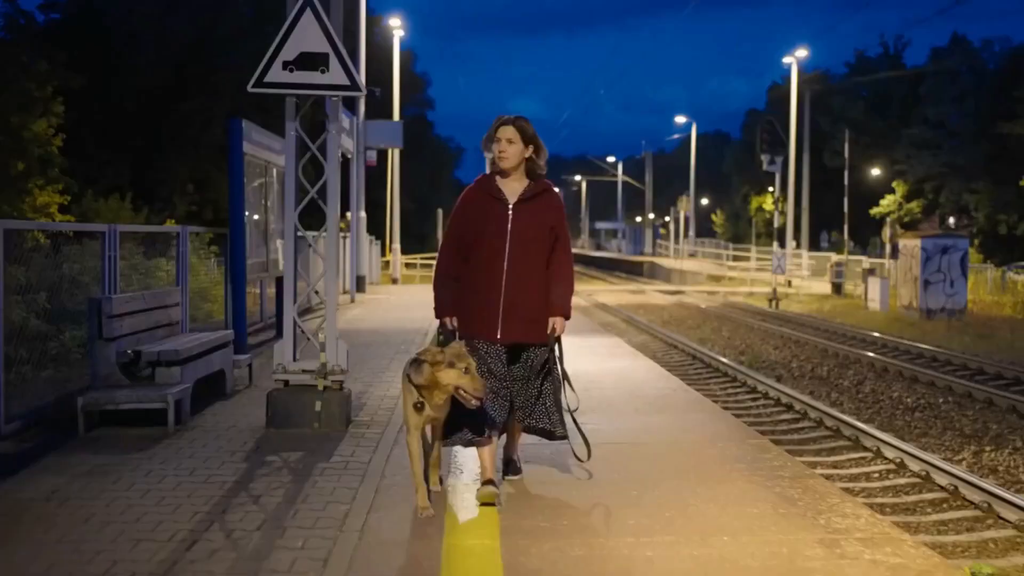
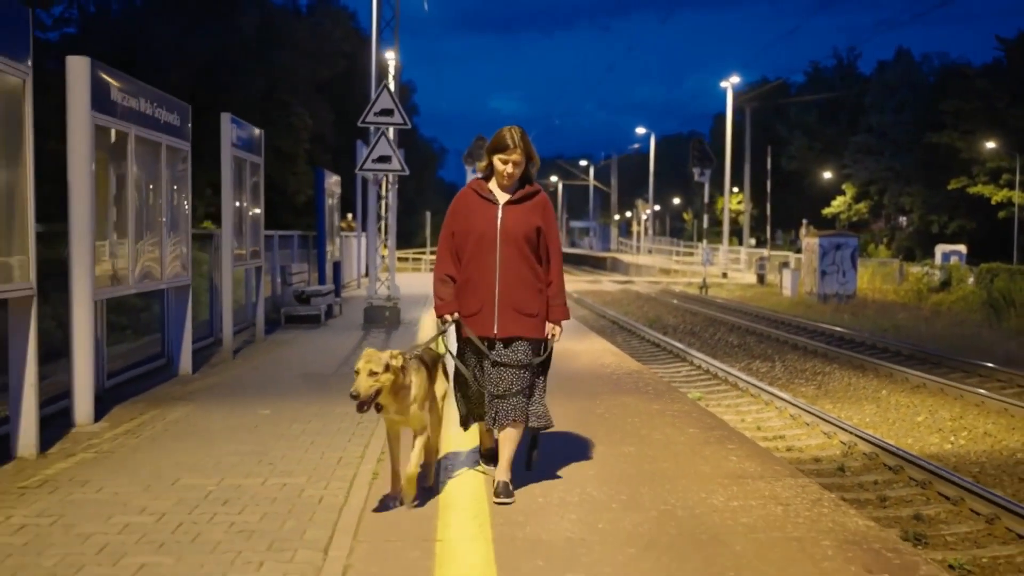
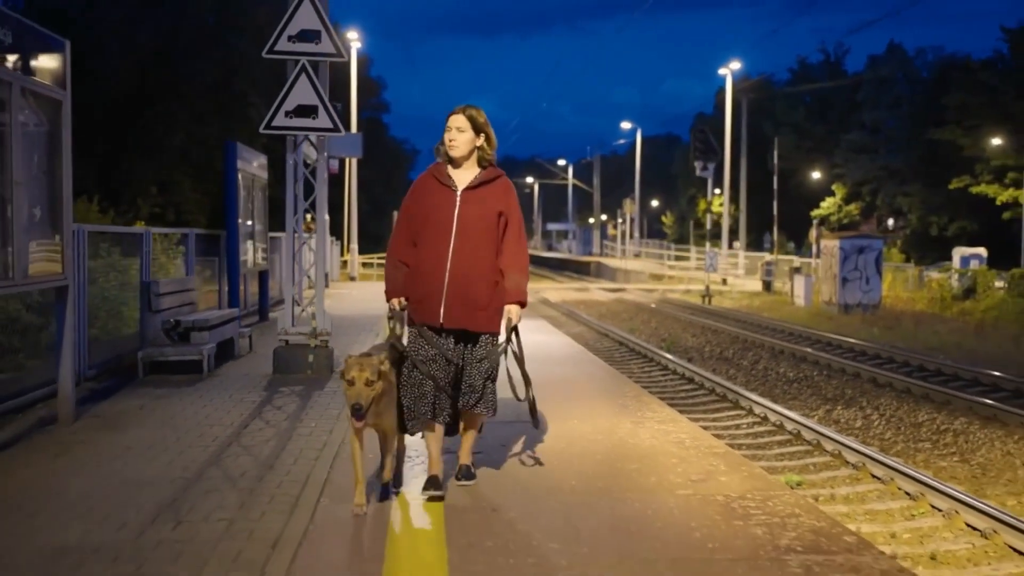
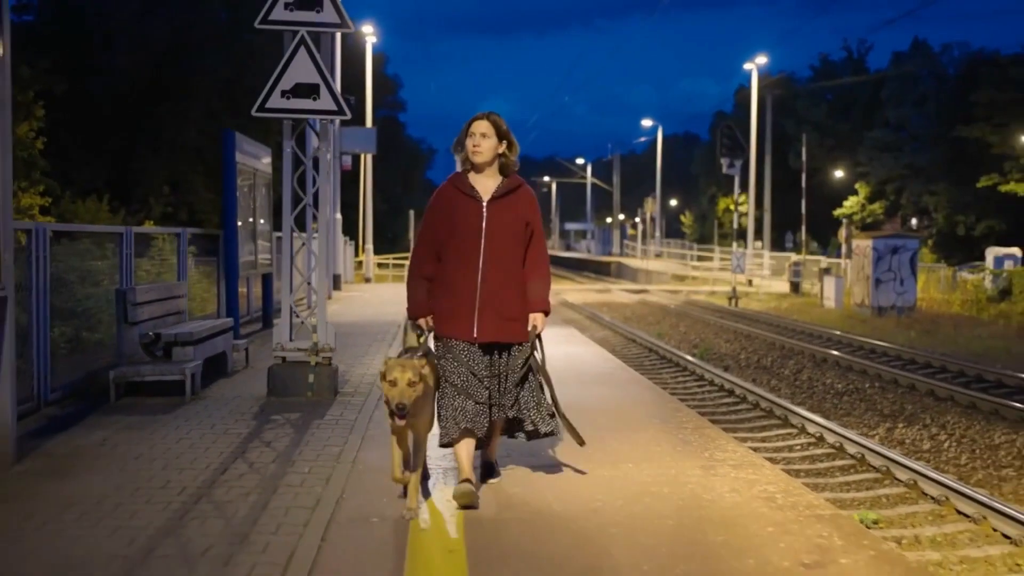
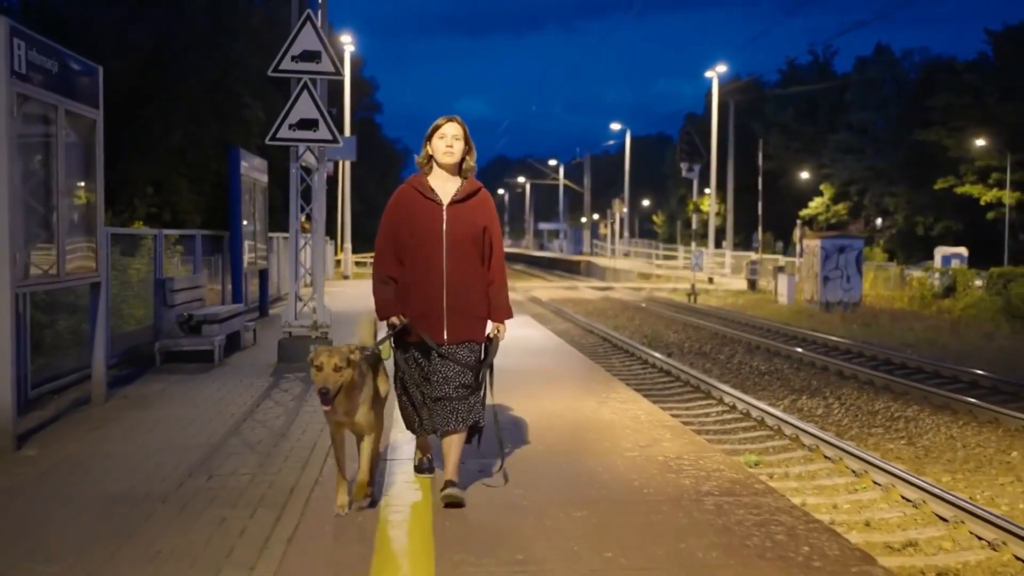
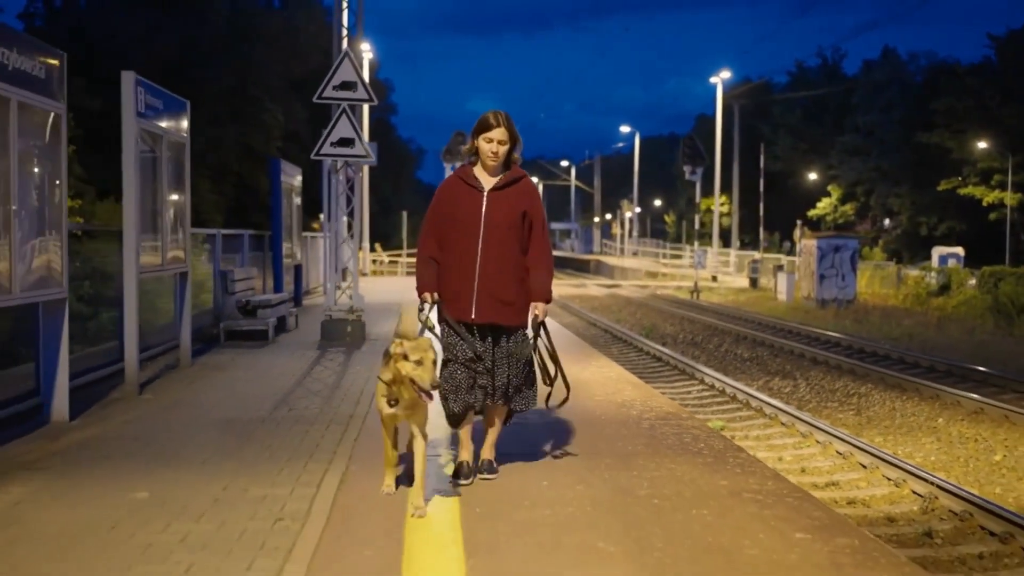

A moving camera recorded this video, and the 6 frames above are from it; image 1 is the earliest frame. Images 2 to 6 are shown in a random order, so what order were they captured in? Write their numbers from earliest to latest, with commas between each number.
4, 3, 5, 6, 2
